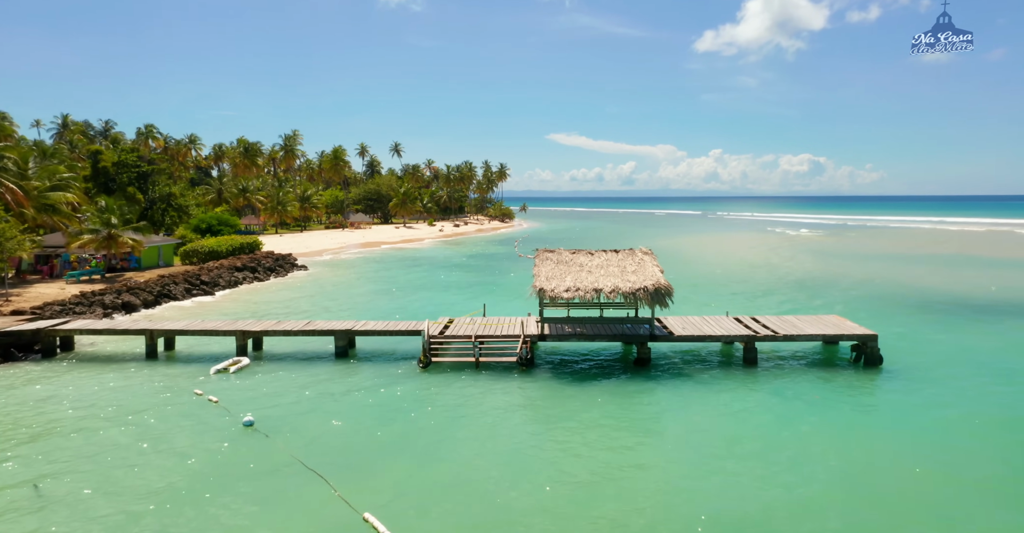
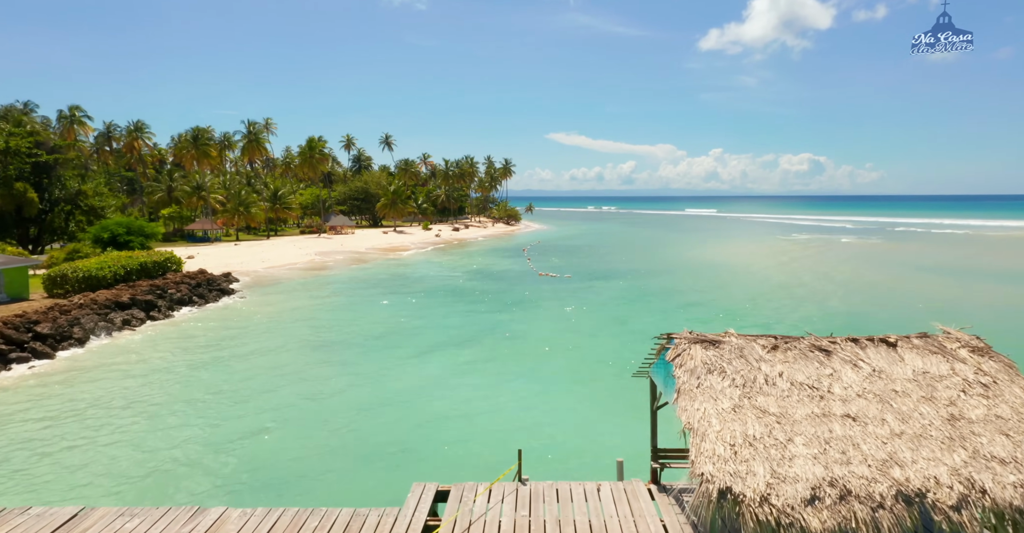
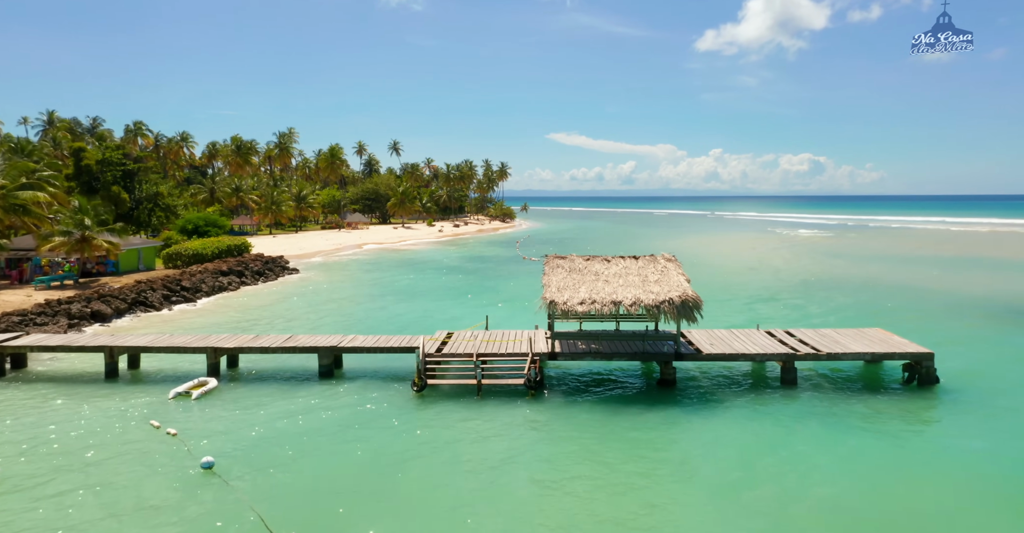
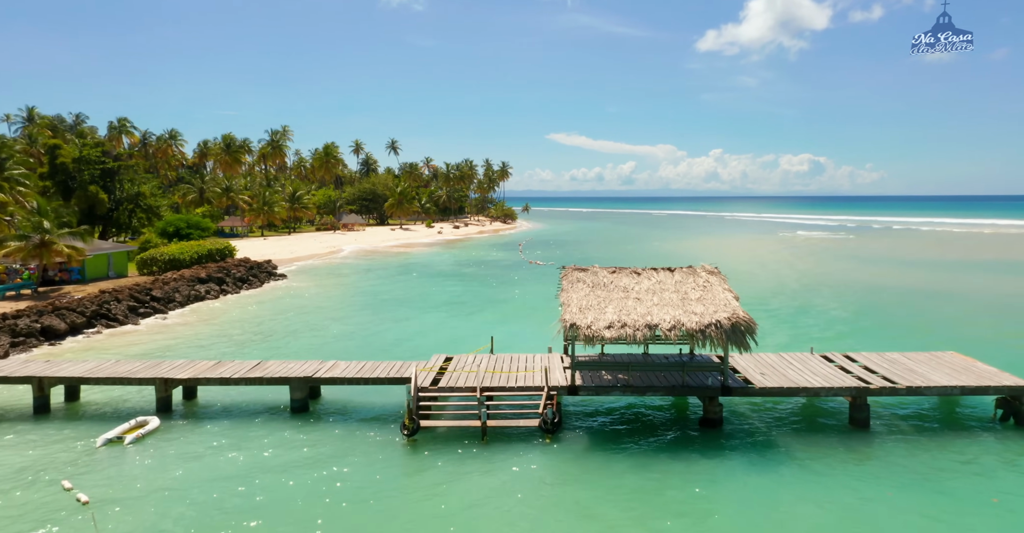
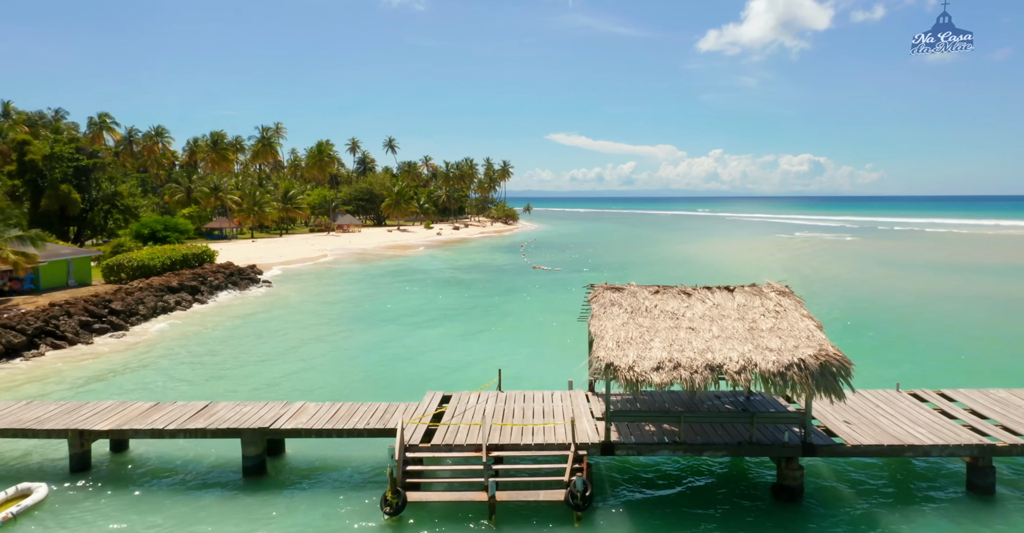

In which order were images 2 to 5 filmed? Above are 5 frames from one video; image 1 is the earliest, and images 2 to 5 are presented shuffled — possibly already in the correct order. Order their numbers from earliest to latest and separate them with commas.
3, 4, 5, 2
